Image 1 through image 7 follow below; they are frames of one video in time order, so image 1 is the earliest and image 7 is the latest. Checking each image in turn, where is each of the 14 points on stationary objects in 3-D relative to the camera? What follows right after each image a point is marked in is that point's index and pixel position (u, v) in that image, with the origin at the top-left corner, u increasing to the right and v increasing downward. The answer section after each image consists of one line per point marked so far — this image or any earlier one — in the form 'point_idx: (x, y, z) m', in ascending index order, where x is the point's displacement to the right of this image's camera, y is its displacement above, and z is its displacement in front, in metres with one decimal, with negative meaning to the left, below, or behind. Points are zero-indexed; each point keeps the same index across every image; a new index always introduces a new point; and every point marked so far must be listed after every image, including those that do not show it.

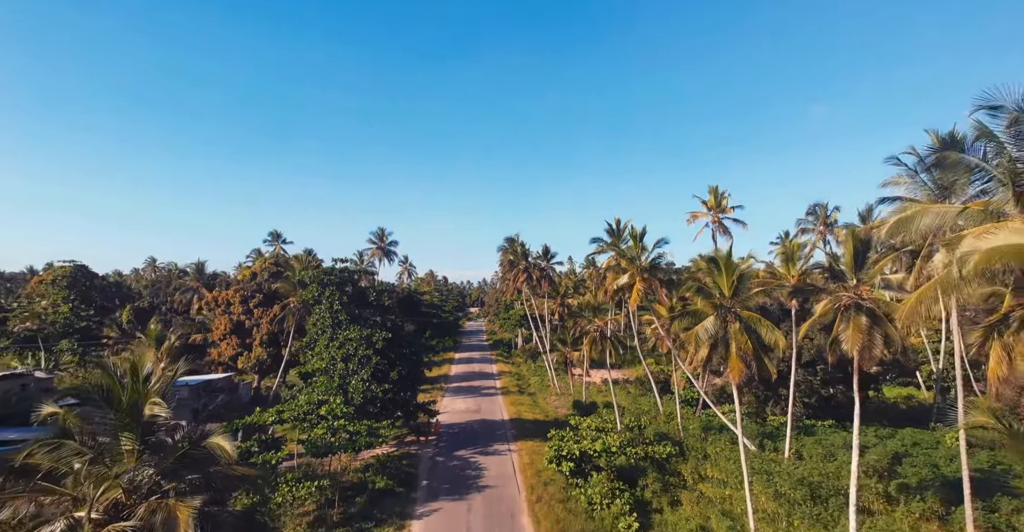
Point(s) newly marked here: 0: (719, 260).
0: (+6.4, +0.2, +16.5) m
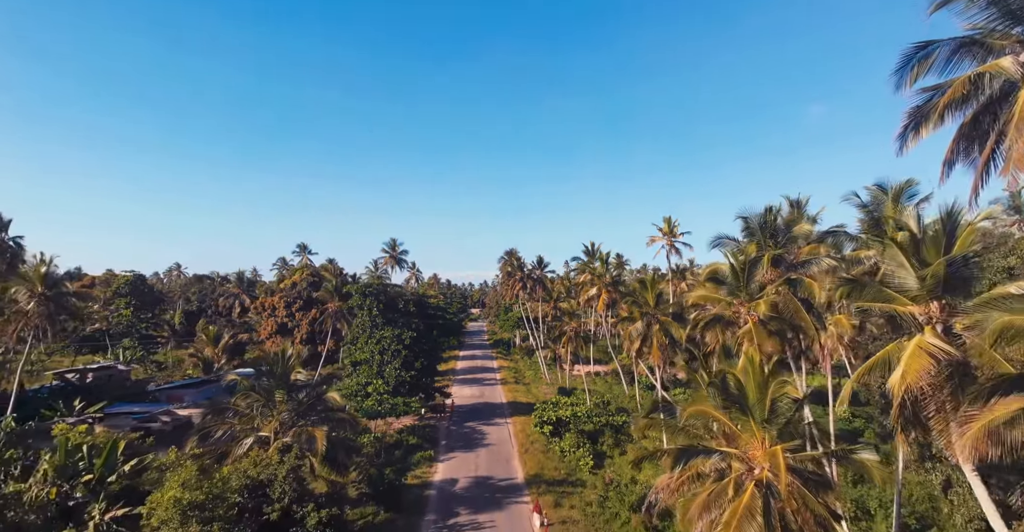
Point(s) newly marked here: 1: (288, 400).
0: (+6.1, -0.7, +24.4) m
1: (-7.9, -4.7, +18.9) m
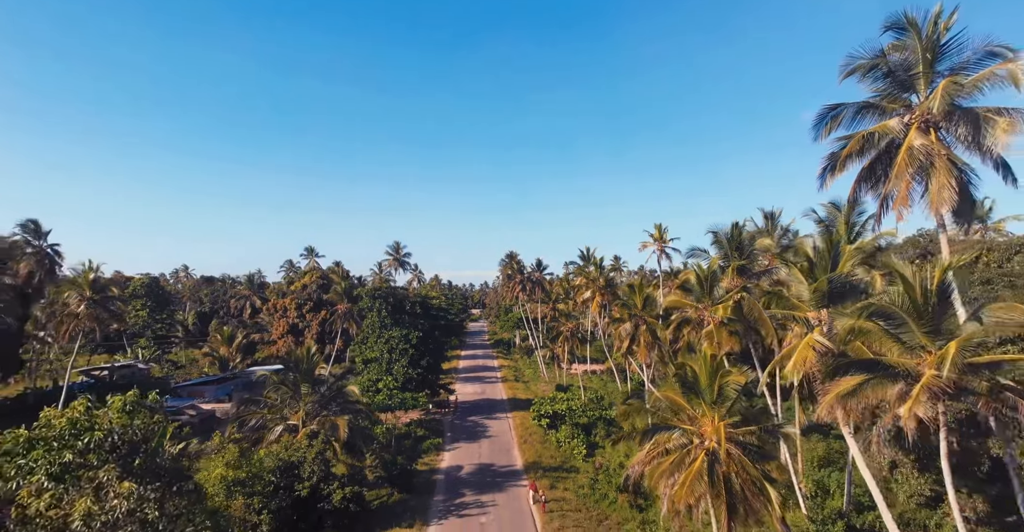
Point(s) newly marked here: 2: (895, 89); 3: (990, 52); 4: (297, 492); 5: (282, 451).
0: (+6.1, -1.0, +26.8) m
1: (-7.9, -5.0, +21.3) m
2: (+7.5, +3.5, +10.5) m
3: (+9.2, +4.1, +10.3) m
4: (-7.4, -7.8, +18.5) m
5: (-8.3, -6.7, +19.3) m
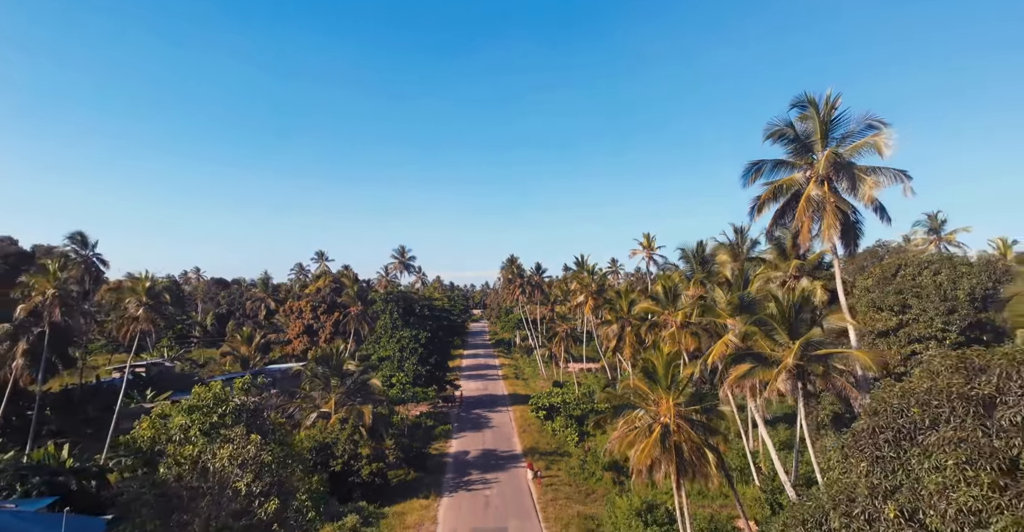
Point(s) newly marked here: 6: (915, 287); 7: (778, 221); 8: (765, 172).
0: (+6.2, -1.5, +30.3) m
1: (-7.9, -5.5, +24.8) m
2: (+7.5, +3.0, +14.0) m
3: (+9.2, +3.7, +13.8) m
4: (-7.4, -8.3, +21.9) m
5: (-8.3, -7.2, +22.8) m
6: (+14.0, -0.7, +18.6) m
7: (+7.3, +1.2, +14.8) m
8: (+6.8, +2.6, +14.5) m
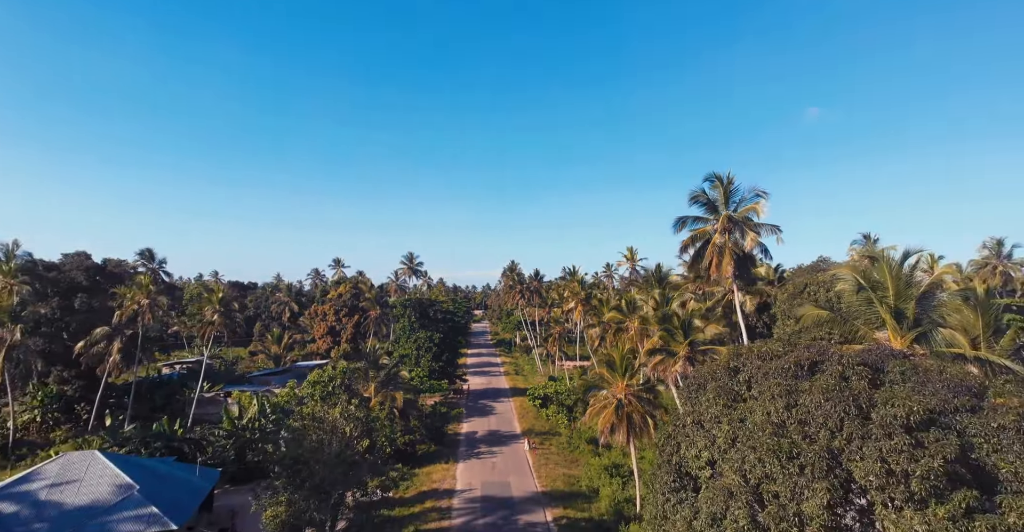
0: (+6.2, -2.4, +36.7) m
1: (-7.8, -6.4, +31.2) m
2: (+7.6, +2.1, +20.4) m
3: (+9.3, +2.7, +20.2) m
4: (-7.4, -9.2, +28.4) m
5: (-8.2, -8.1, +29.2) m
6: (+14.1, -1.6, +25.0) m
7: (+7.3, +0.3, +21.2) m
8: (+6.9, +1.6, +20.9) m
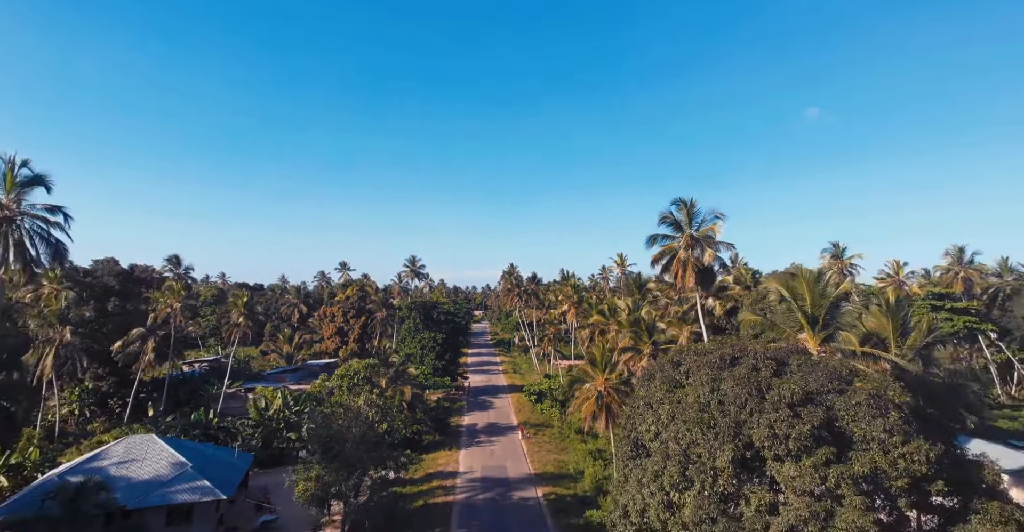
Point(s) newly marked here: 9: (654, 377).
0: (+6.0, -2.9, +40.2) m
1: (-8.0, -6.9, +34.7) m
2: (+7.4, +1.6, +23.9) m
3: (+9.0, +2.2, +23.7) m
4: (-7.6, -9.7, +31.9) m
5: (-8.5, -8.6, +32.7) m
6: (+13.9, -2.1, +28.5) m
7: (+7.1, -0.2, +24.7) m
8: (+6.7, +1.1, +24.4) m
9: (+4.3, -3.4, +16.3) m
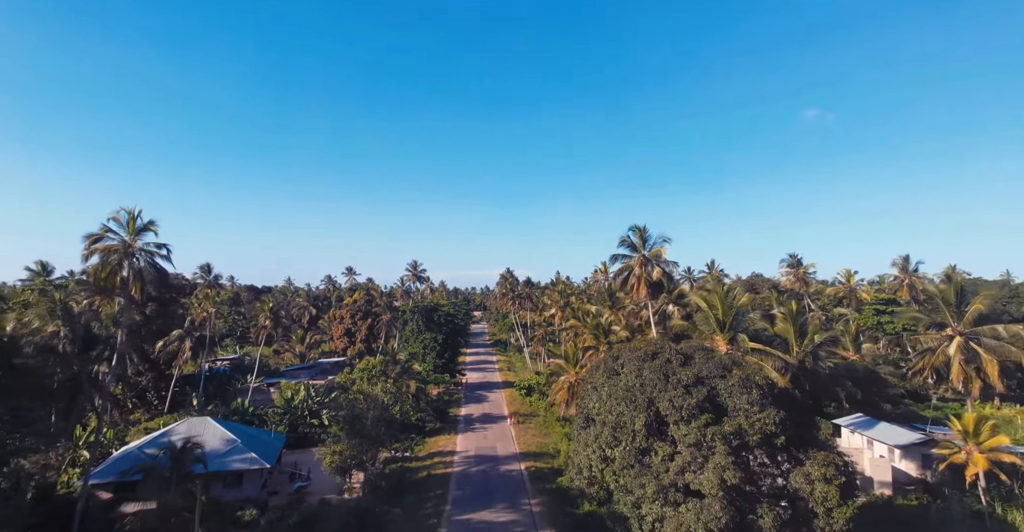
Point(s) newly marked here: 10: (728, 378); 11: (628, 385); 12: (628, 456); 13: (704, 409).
0: (+5.3, -3.7, +45.6) m
1: (-8.8, -7.7, +40.1) m
2: (+6.6, +0.8, +29.4) m
3: (+8.3, +1.5, +29.1) m
4: (-8.3, -10.5, +37.3) m
5: (-9.2, -9.3, +38.1) m
6: (+13.2, -2.9, +34.0) m
7: (+6.4, -1.0, +30.1) m
8: (+6.0, +0.4, +29.9) m
9: (+3.6, -4.2, +21.8) m
10: (+7.5, -3.9, +18.5) m
11: (+4.2, -4.4, +19.5) m
12: (+3.9, -6.5, +18.2) m
13: (+6.4, -4.8, +17.8) m
